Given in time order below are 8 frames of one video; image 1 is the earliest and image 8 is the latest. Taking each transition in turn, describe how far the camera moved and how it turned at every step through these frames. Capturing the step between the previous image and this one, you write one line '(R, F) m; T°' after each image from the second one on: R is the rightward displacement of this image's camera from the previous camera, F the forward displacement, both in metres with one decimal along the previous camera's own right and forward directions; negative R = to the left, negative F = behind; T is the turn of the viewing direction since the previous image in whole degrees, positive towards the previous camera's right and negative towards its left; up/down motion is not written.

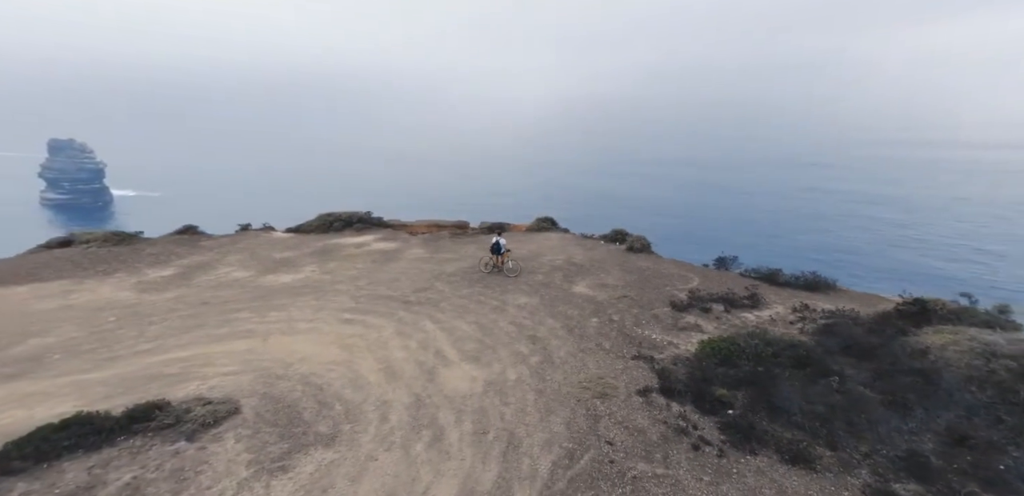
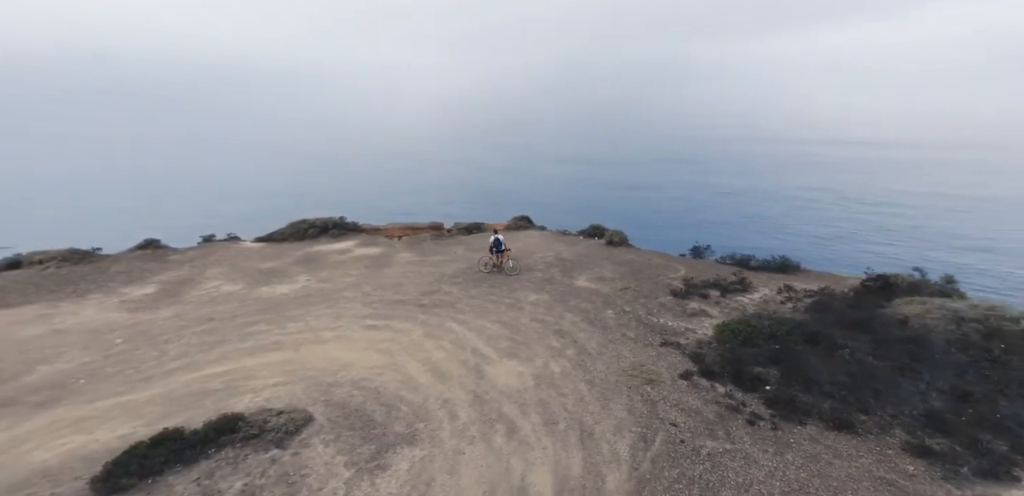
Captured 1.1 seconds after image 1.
(-2.6, +0.1) m; +6°
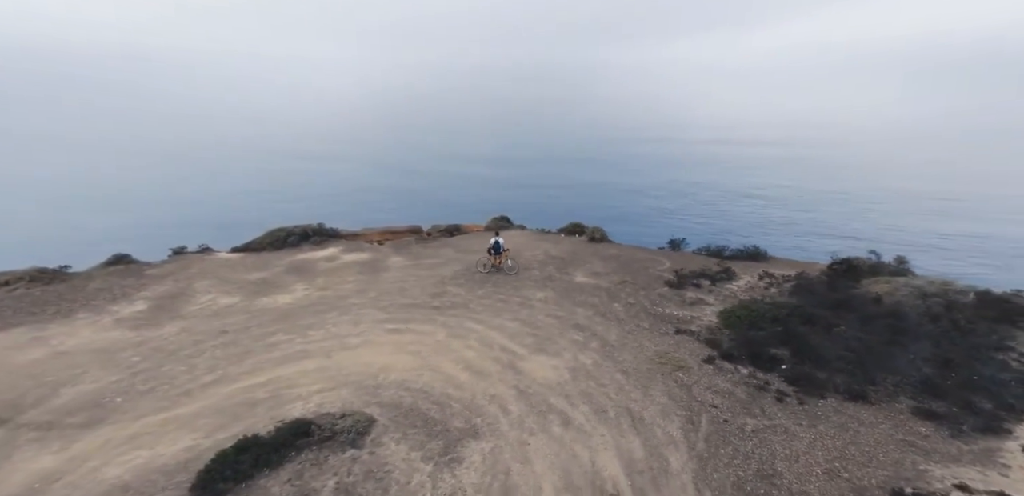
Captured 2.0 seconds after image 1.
(-2.1, -0.2) m; +5°
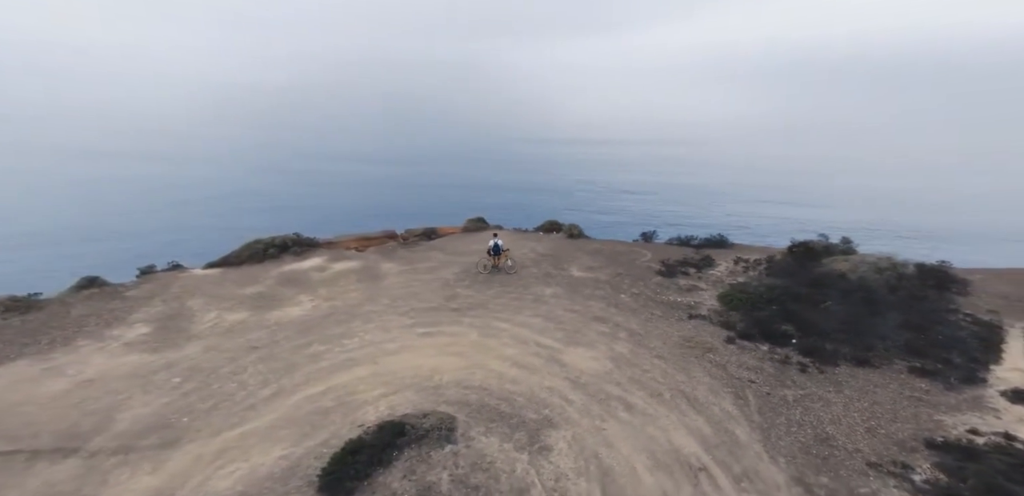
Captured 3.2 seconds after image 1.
(-2.8, -0.5) m; +6°
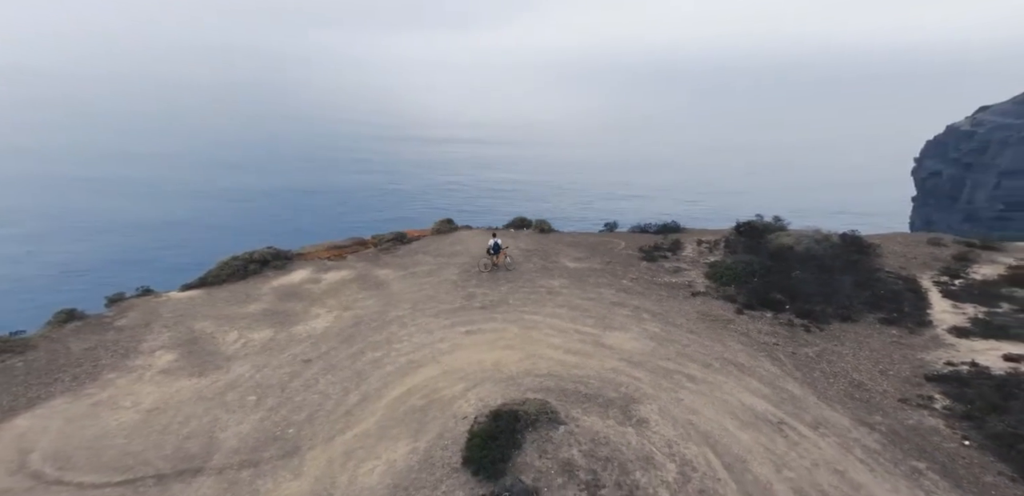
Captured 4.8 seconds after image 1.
(-3.7, -1.0) m; +8°
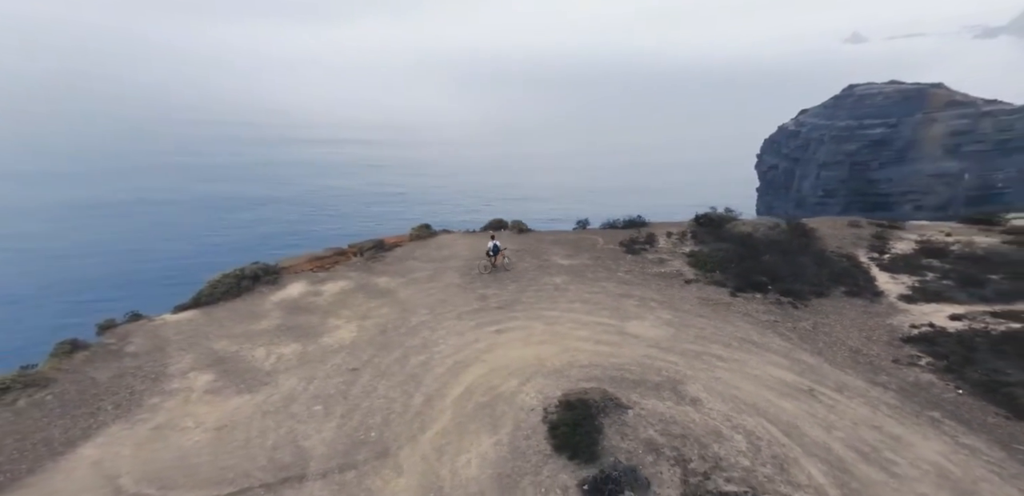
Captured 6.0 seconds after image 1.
(-2.9, -1.3) m; +6°
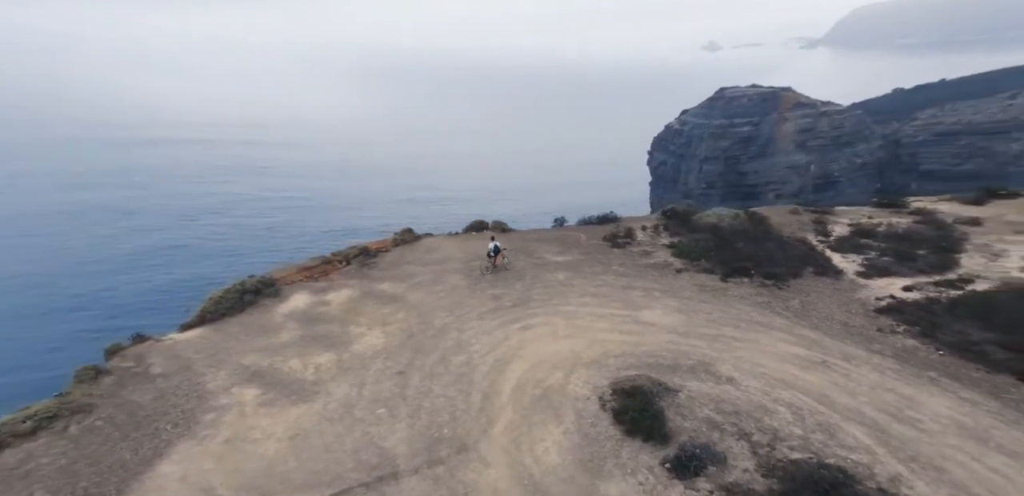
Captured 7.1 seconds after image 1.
(-2.7, -1.5) m; +5°
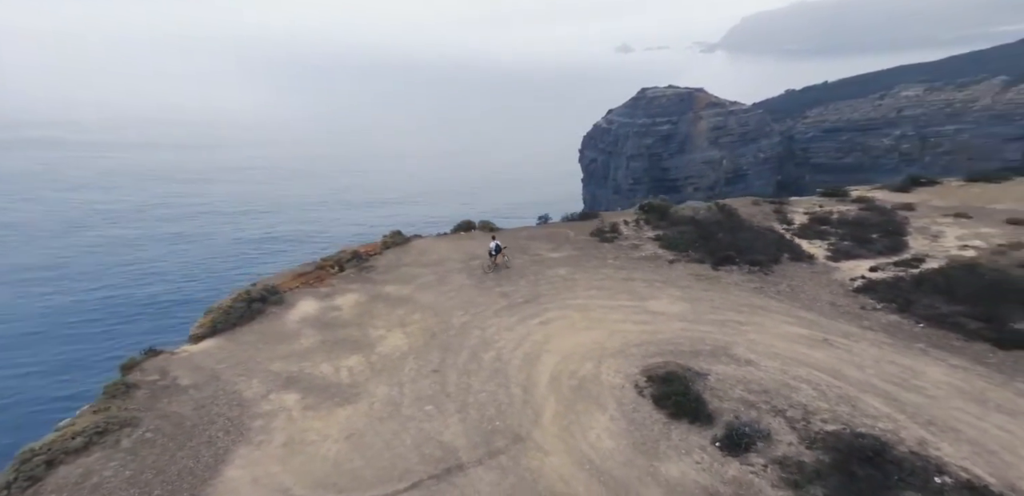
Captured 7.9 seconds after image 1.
(-2.3, -1.4) m; +4°
